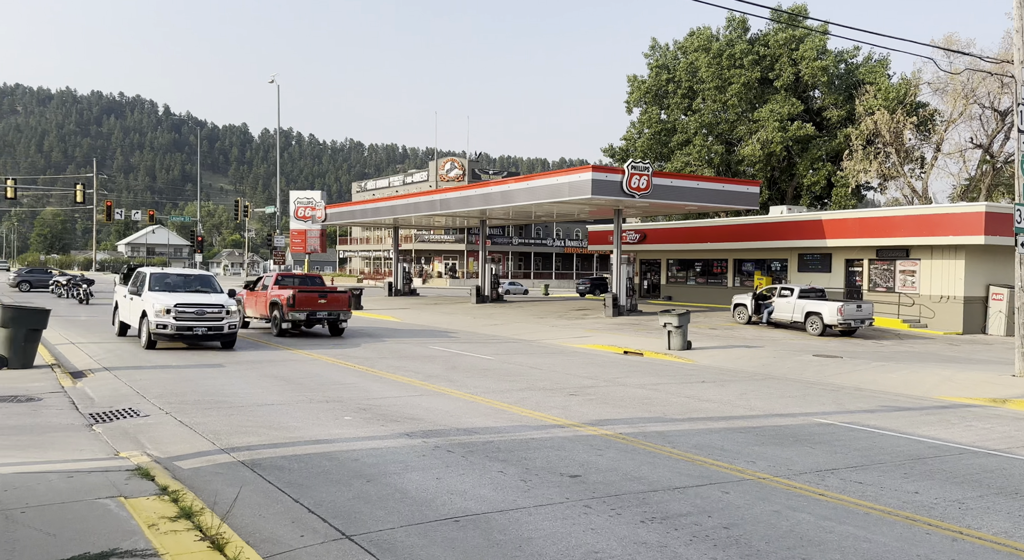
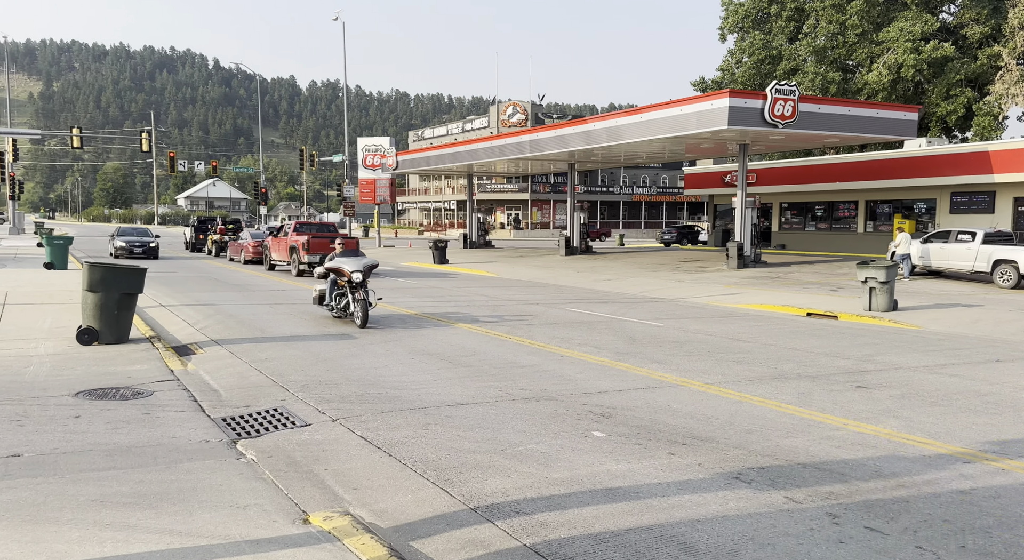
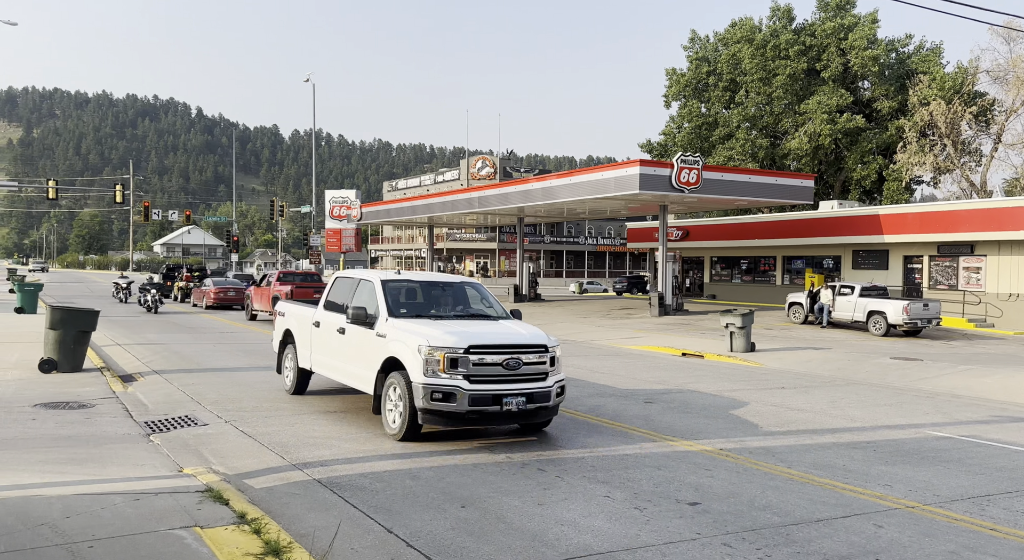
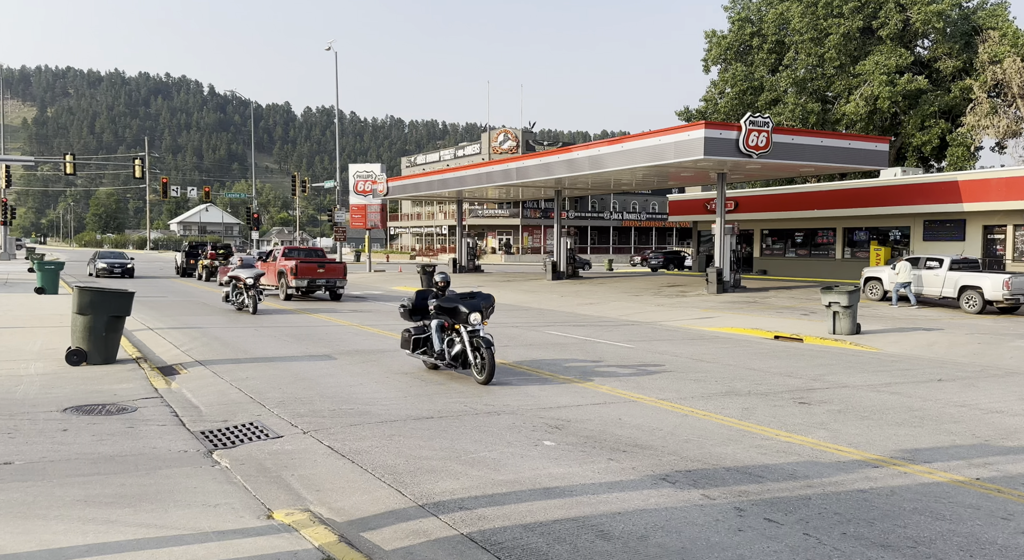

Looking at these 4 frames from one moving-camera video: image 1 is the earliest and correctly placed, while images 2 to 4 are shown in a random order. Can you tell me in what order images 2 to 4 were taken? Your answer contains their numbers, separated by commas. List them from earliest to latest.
3, 4, 2
